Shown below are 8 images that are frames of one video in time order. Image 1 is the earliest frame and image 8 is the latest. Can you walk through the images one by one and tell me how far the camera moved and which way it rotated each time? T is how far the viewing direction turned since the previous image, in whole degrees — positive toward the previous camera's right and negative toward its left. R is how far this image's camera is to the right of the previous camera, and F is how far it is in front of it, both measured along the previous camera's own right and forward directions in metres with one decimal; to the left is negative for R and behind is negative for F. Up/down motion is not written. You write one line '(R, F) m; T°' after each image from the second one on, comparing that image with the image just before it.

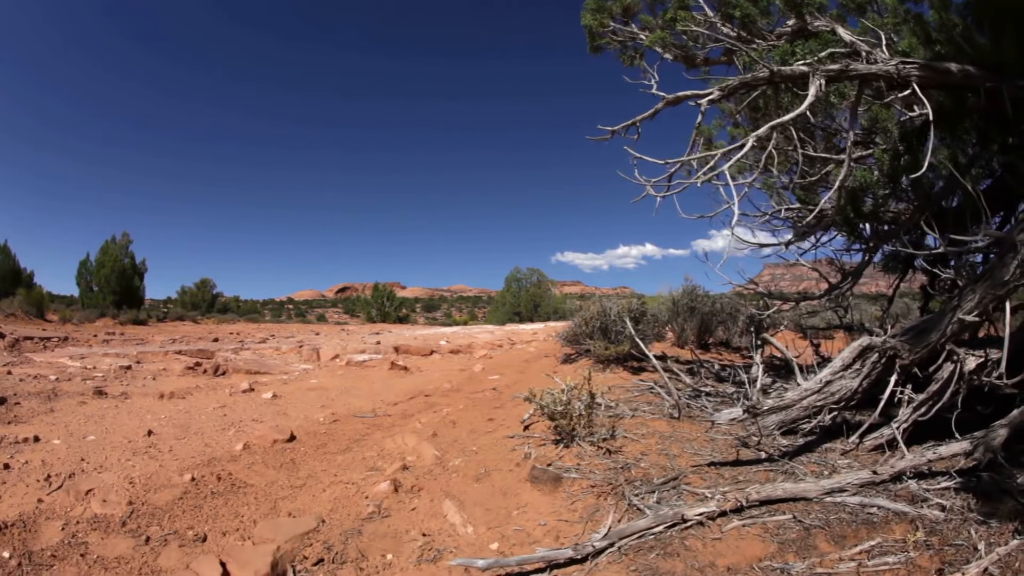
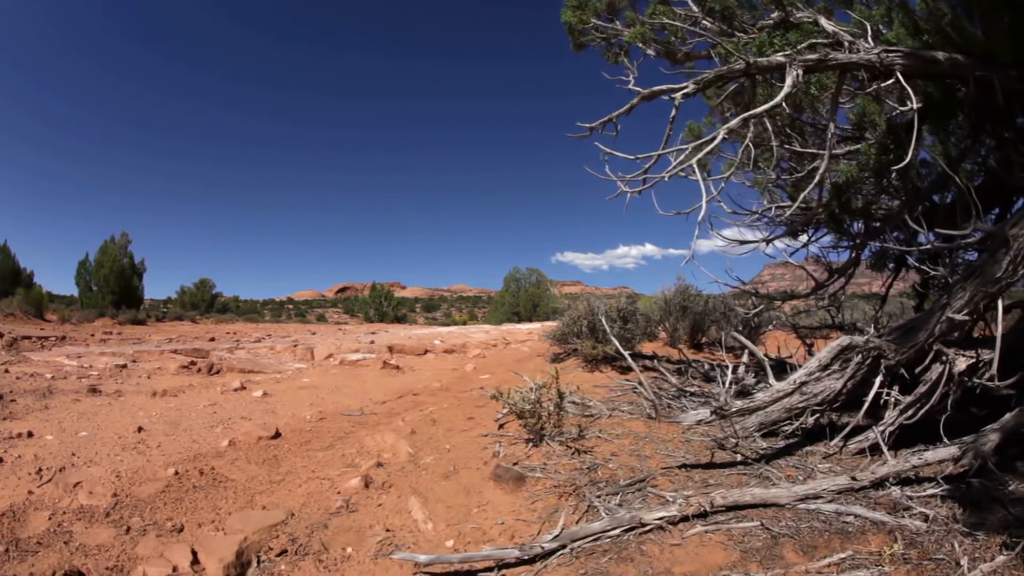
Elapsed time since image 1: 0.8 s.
(+0.2, 0.0) m; -1°
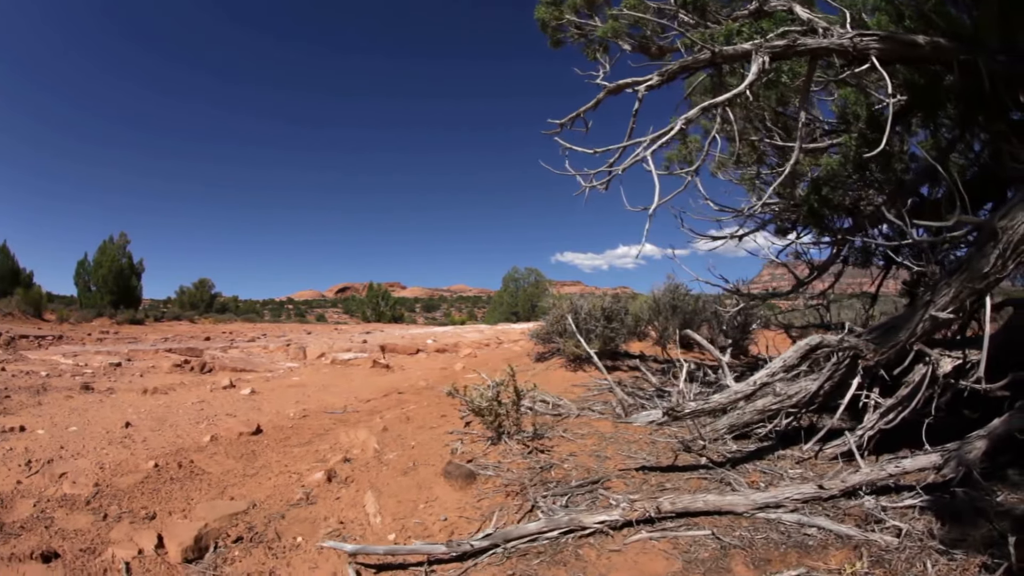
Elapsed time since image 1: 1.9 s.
(+0.4, 0.0) m; -2°
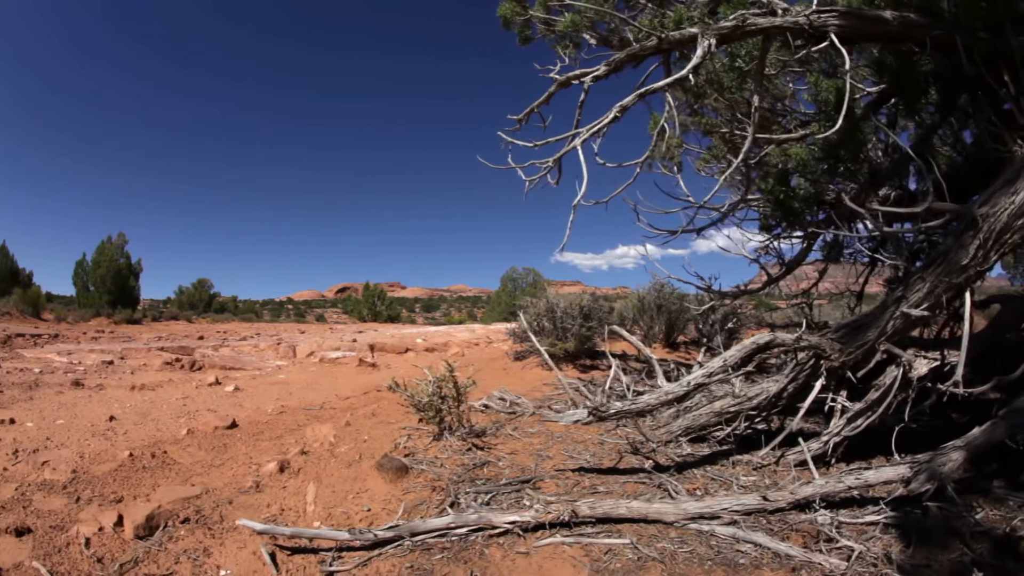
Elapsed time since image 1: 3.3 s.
(+0.5, +0.1) m; -3°
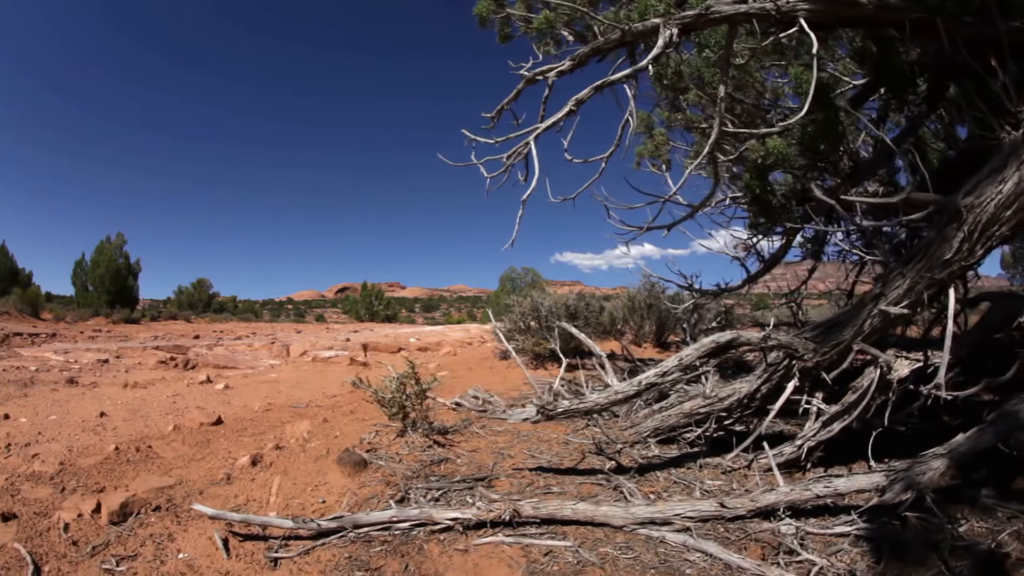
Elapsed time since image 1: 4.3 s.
(+0.3, 0.0) m; -2°
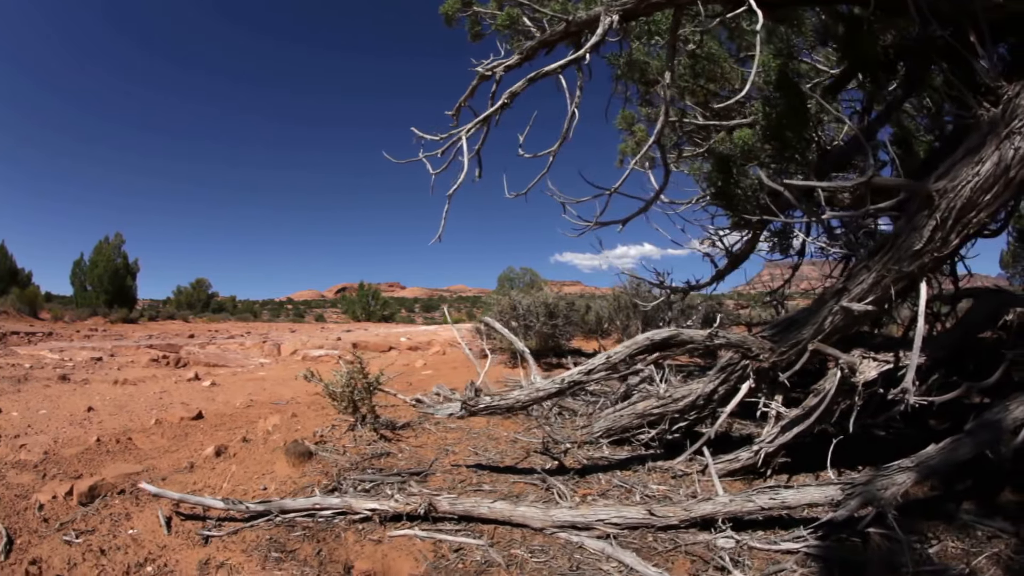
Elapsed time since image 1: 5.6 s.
(+0.5, +0.1) m; -3°
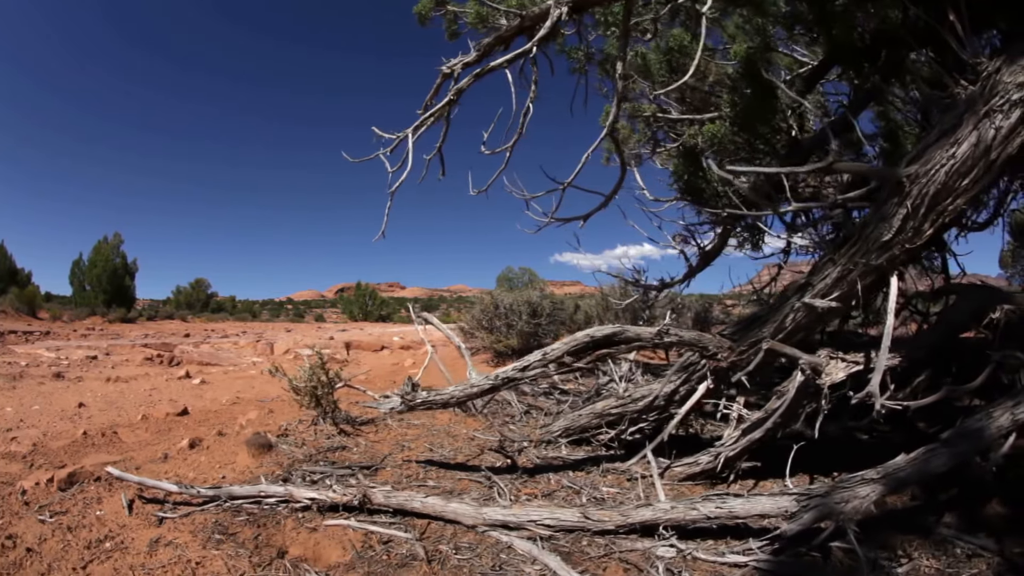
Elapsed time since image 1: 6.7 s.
(+0.4, +0.1) m; -2°
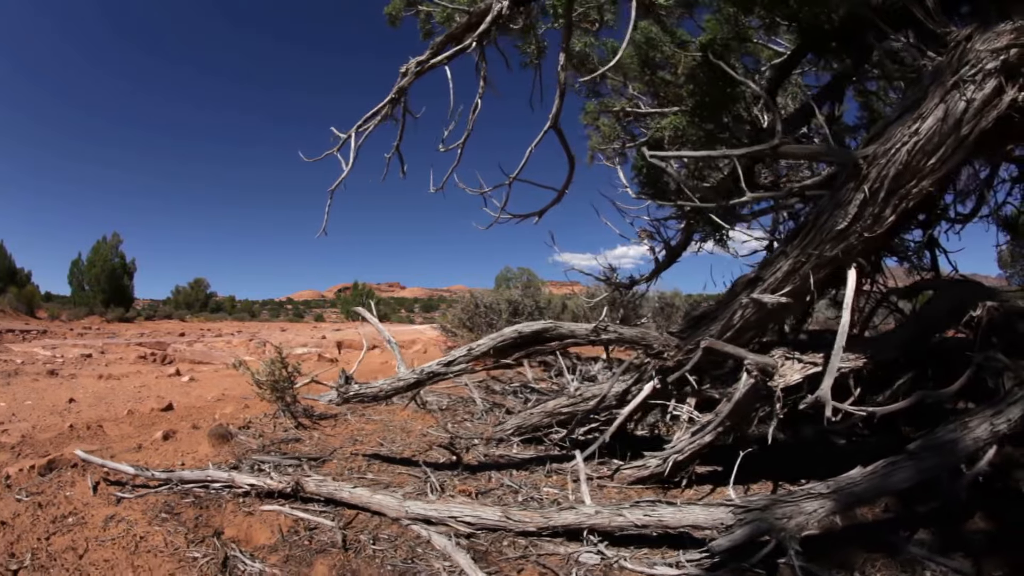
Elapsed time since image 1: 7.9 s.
(+0.4, +0.1) m; -3°
